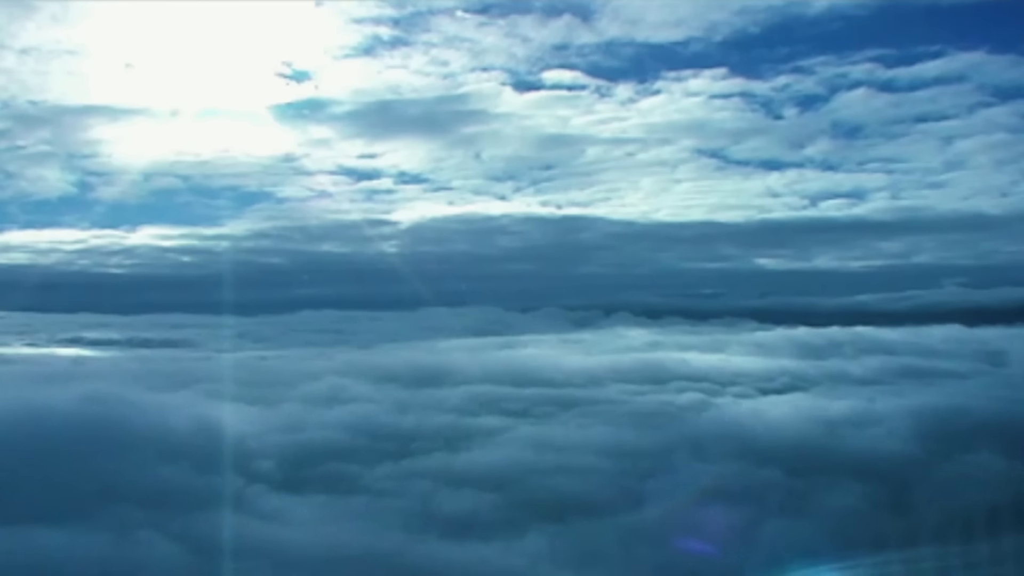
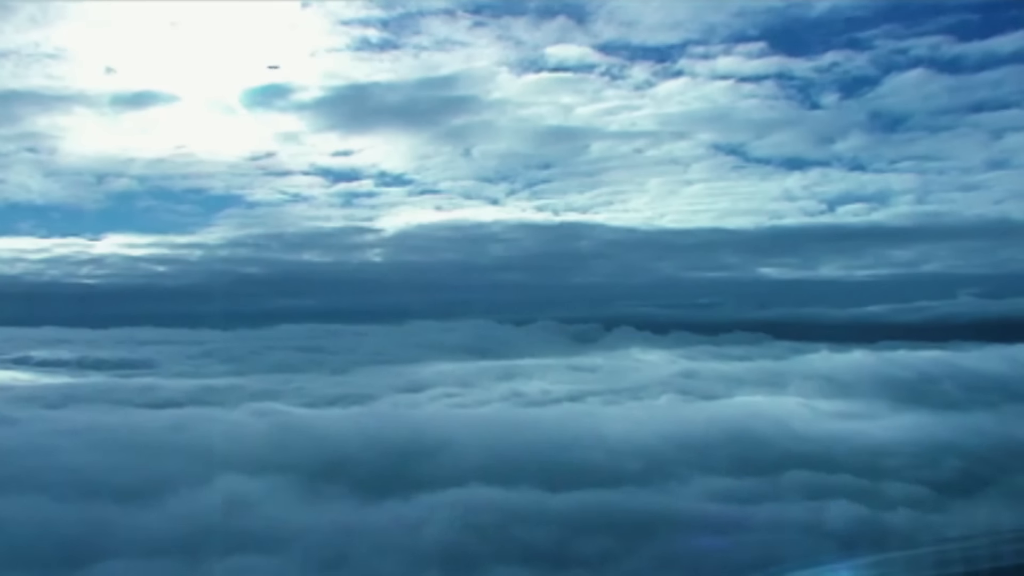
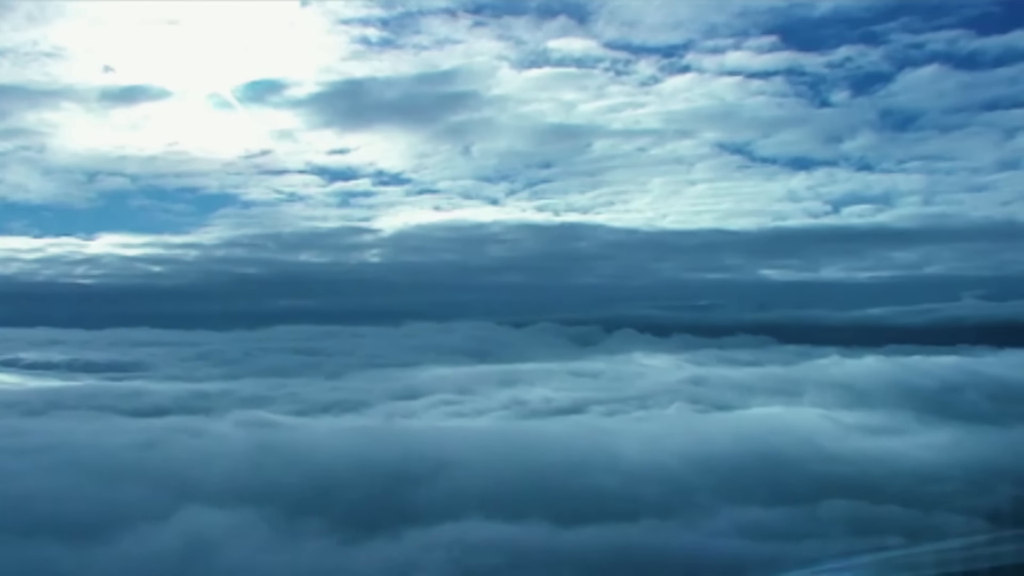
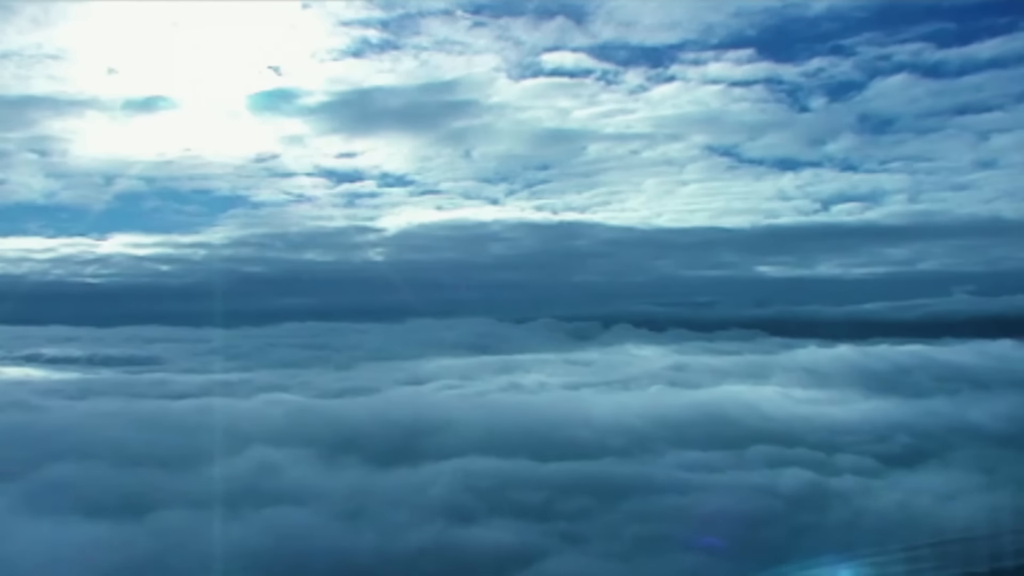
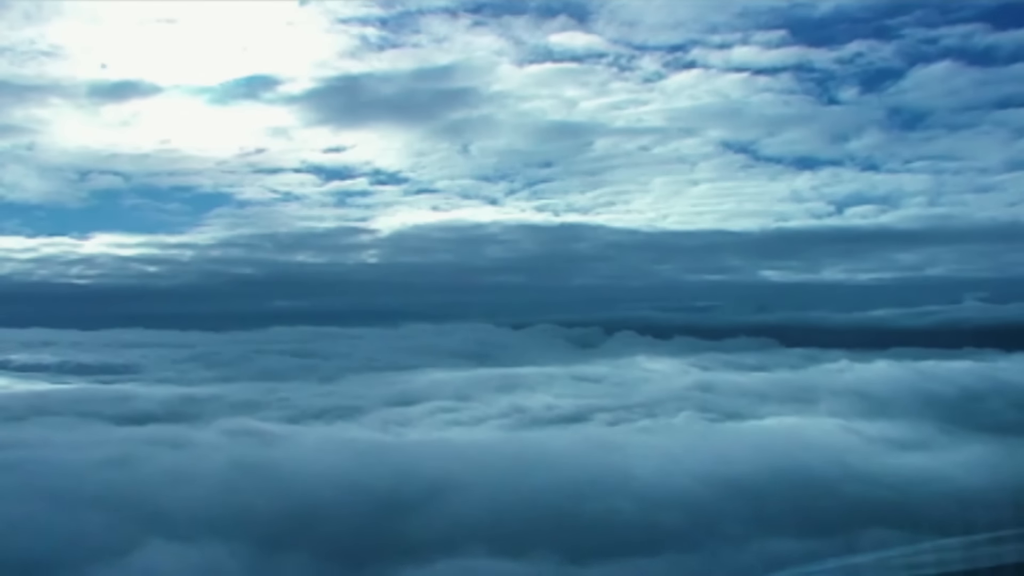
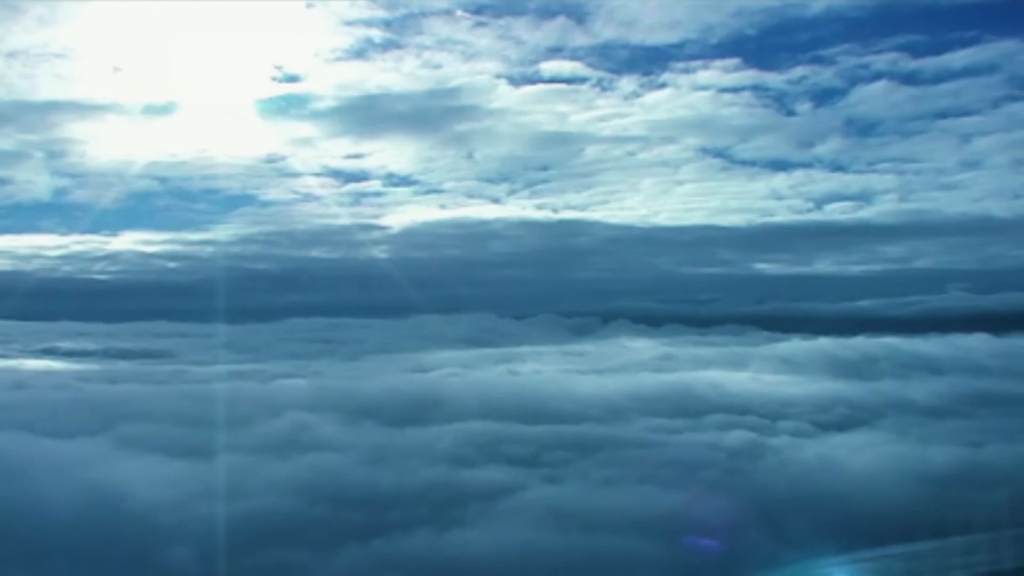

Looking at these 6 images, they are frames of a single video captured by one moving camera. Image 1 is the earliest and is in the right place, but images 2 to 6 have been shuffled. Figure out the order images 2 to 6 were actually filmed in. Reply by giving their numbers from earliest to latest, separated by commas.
6, 4, 2, 3, 5
